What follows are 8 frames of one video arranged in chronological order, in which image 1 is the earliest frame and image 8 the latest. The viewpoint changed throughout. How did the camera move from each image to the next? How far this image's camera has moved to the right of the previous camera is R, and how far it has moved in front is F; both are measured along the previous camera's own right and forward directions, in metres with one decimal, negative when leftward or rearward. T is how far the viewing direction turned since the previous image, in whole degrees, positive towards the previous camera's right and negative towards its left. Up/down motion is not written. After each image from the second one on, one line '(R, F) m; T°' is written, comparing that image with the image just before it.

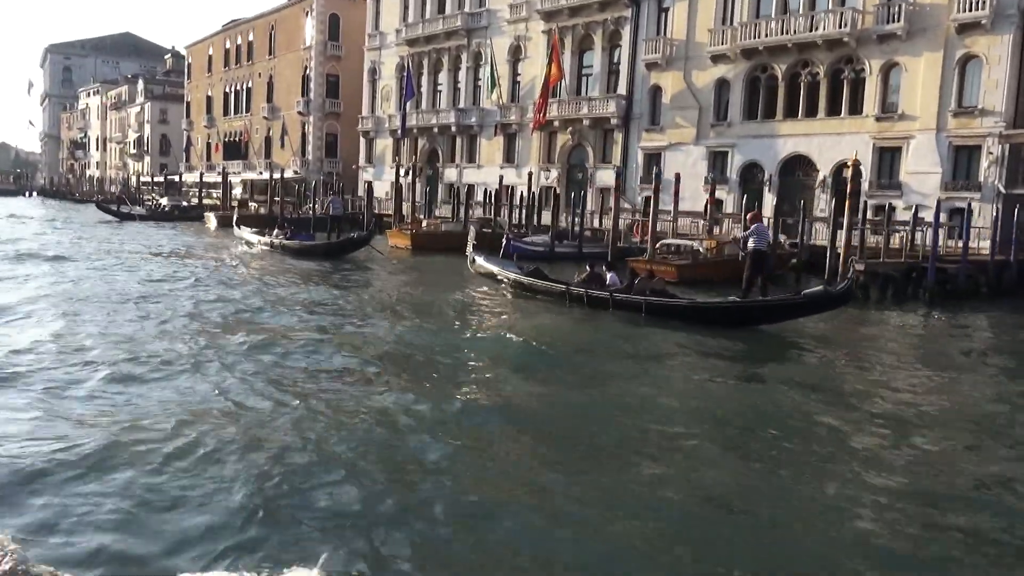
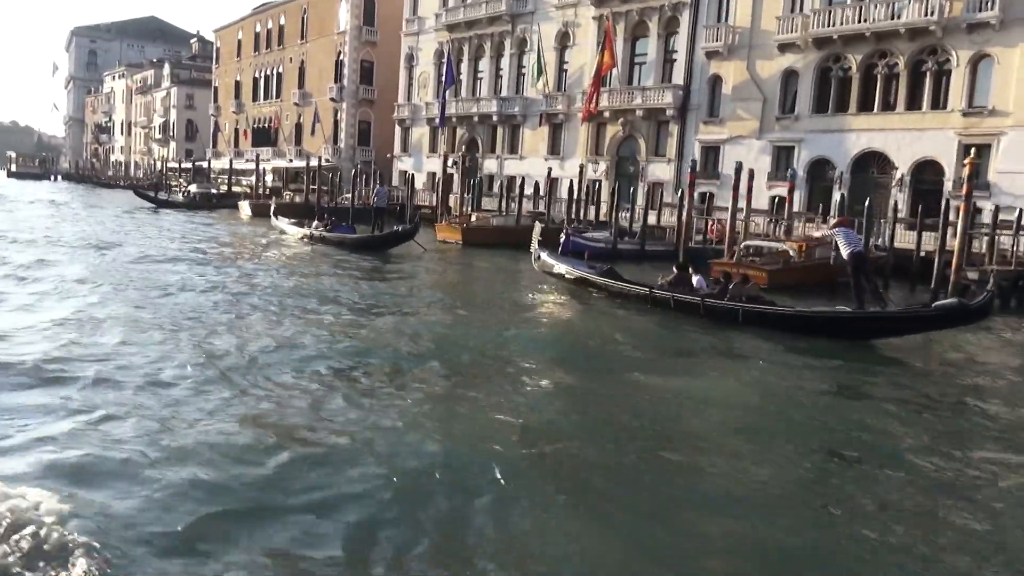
(-1.1, +1.2) m; -1°
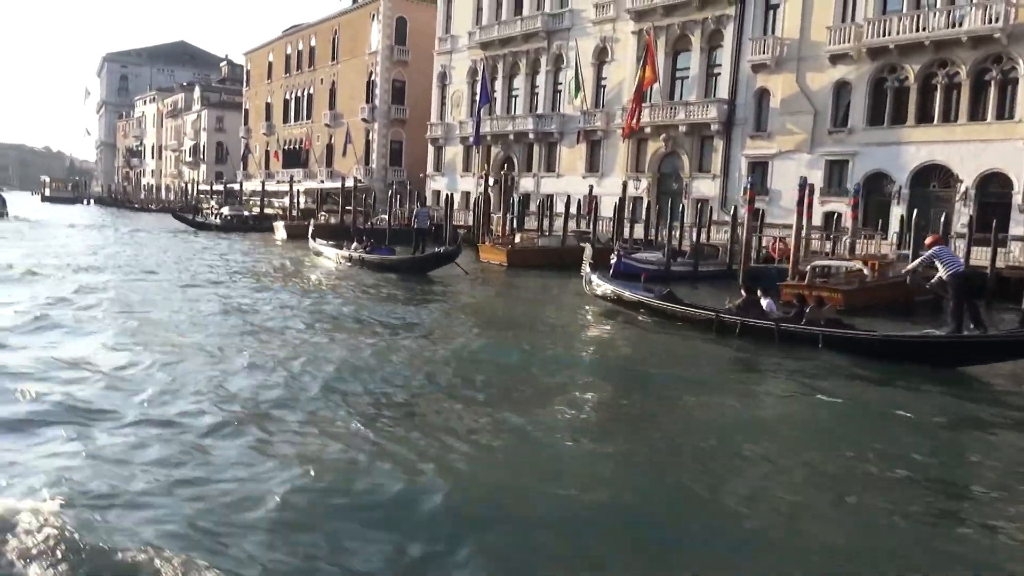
(-0.6, +0.7) m; -2°
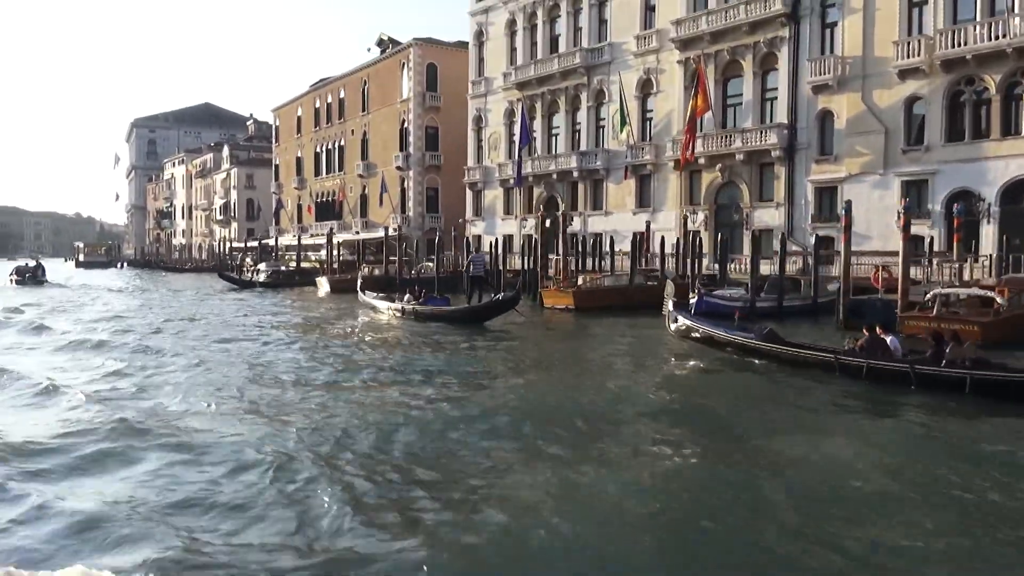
(-1.1, +1.3) m; -2°
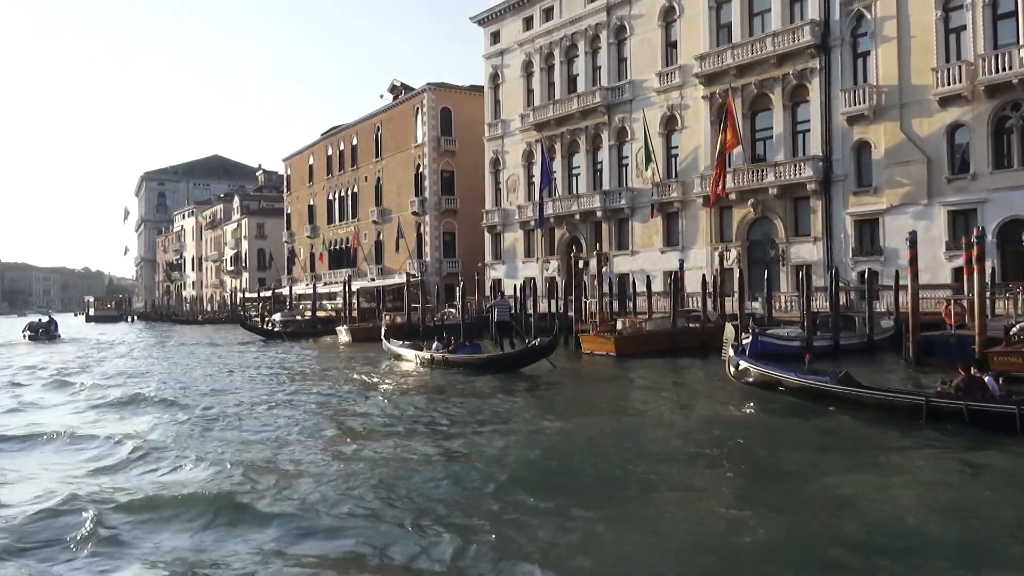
(-0.8, +0.9) m; 0°
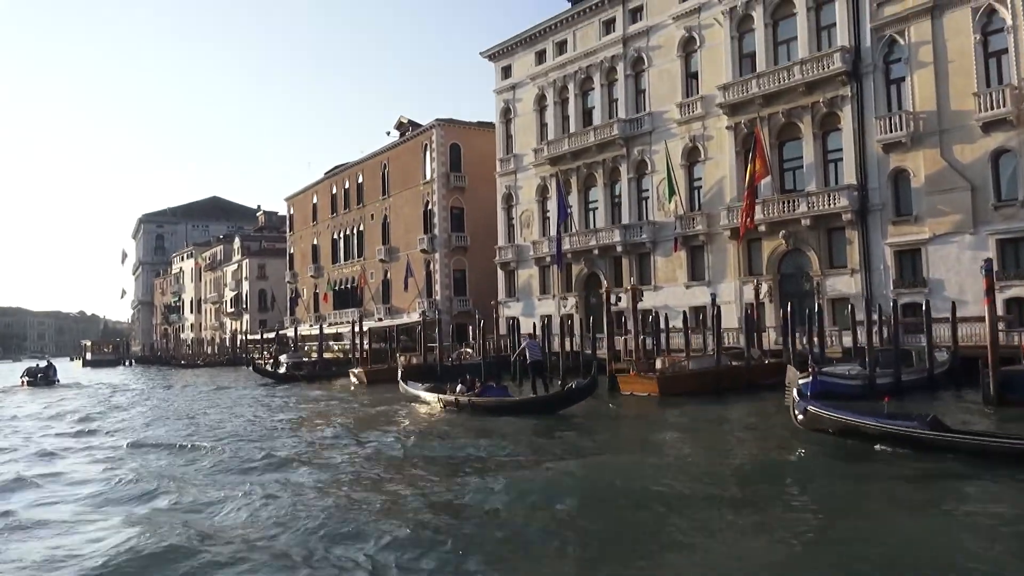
(-0.9, +1.1) m; 0°
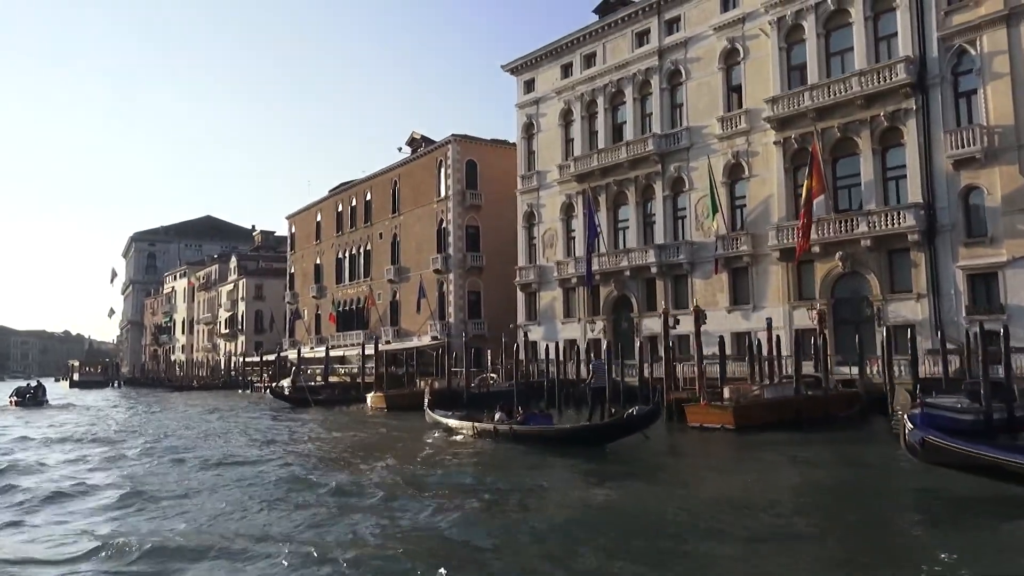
(-1.5, +1.9) m; +1°
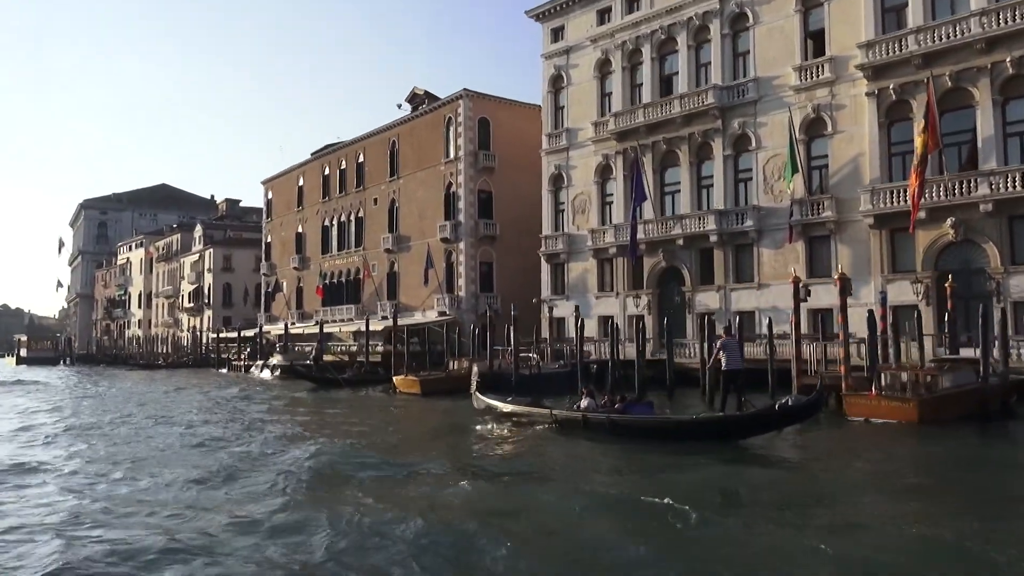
(-2.9, +3.7) m; +3°
